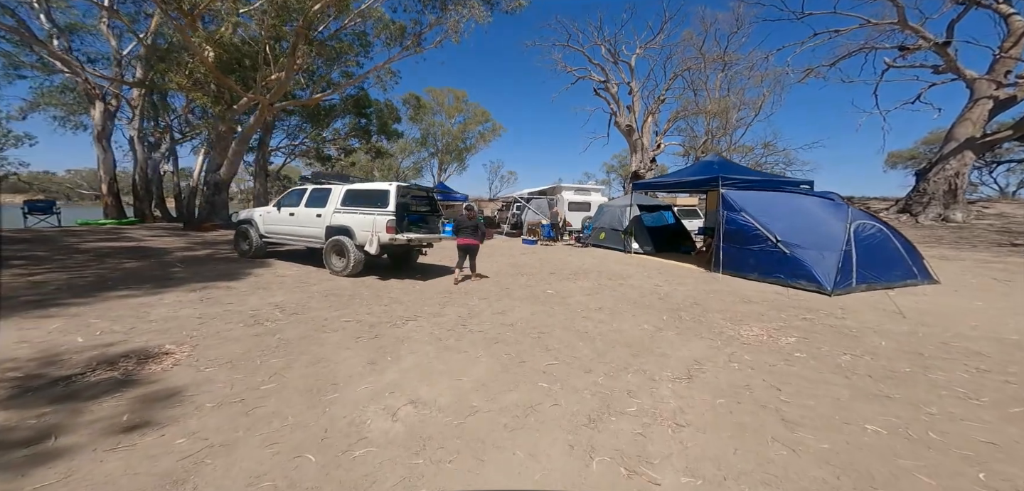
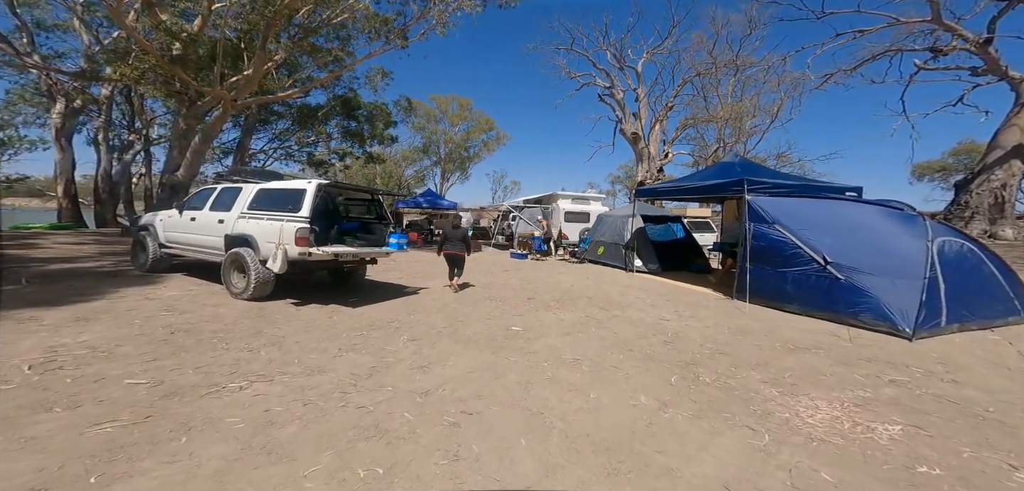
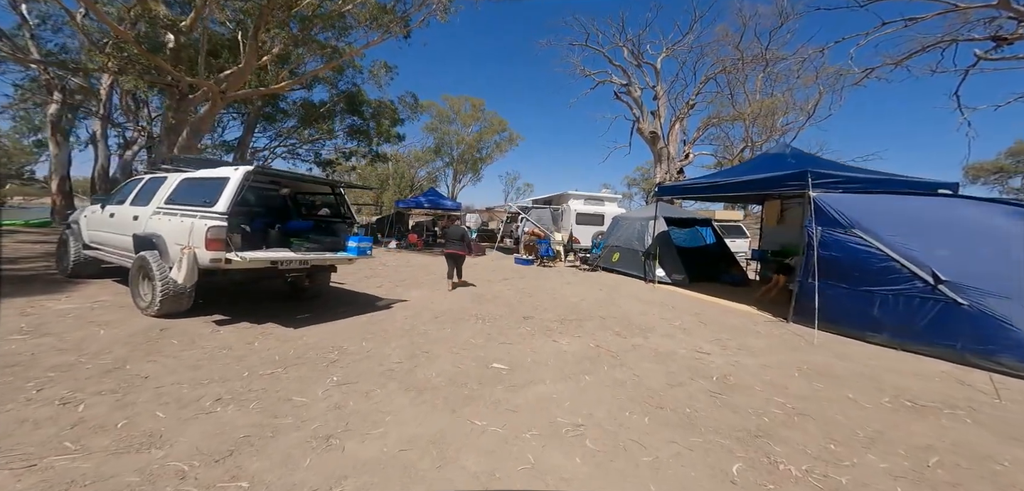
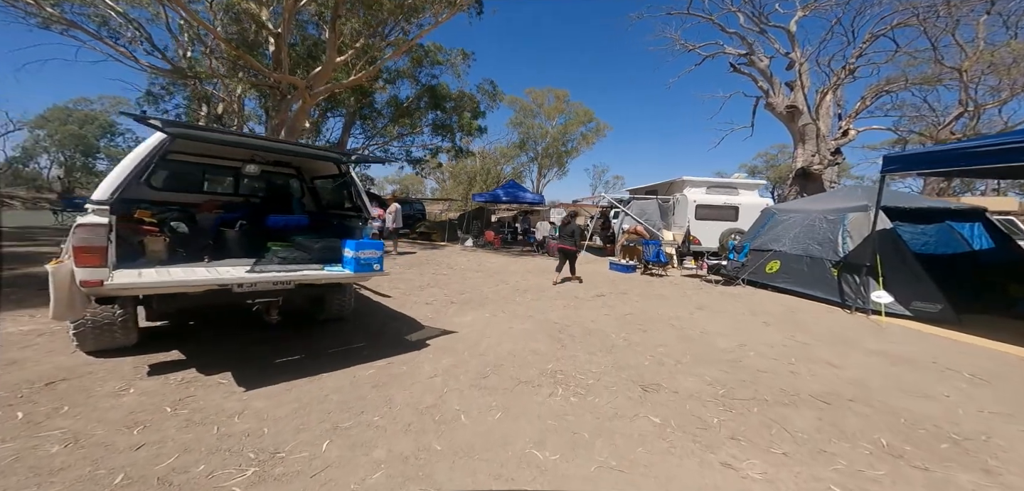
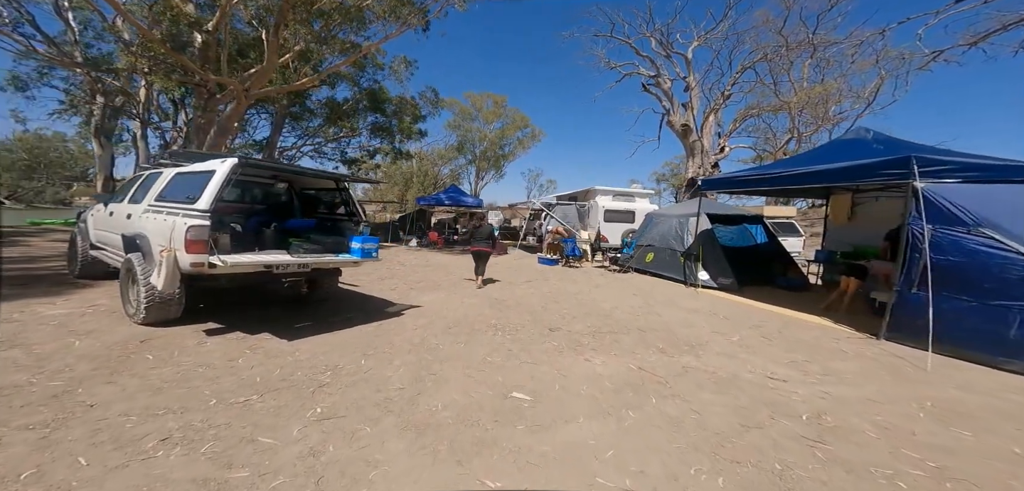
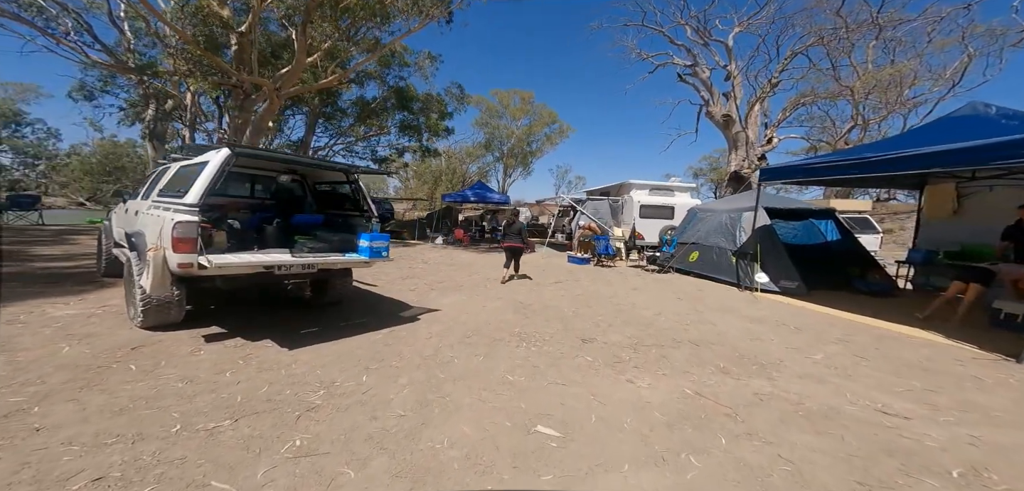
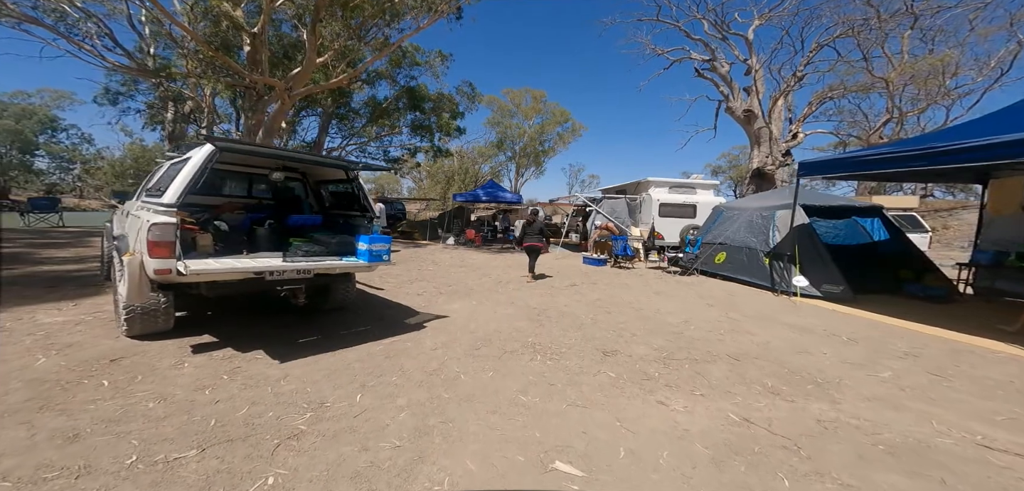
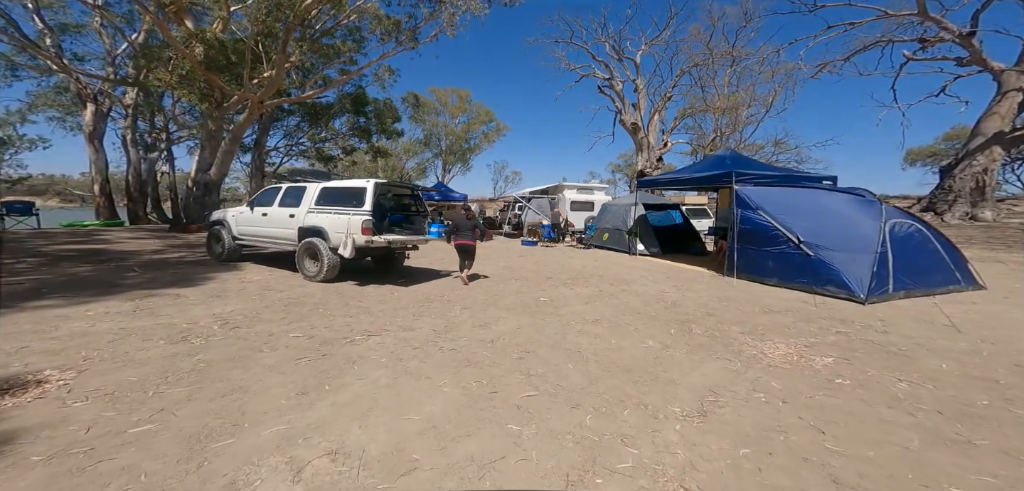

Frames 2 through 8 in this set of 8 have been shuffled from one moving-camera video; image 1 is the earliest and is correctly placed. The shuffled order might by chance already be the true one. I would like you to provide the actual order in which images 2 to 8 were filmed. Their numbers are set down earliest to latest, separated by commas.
8, 2, 3, 5, 6, 7, 4
